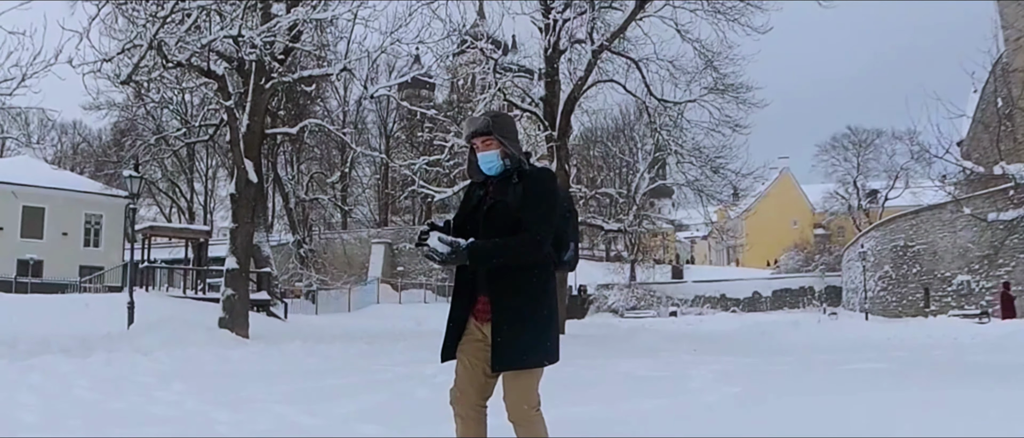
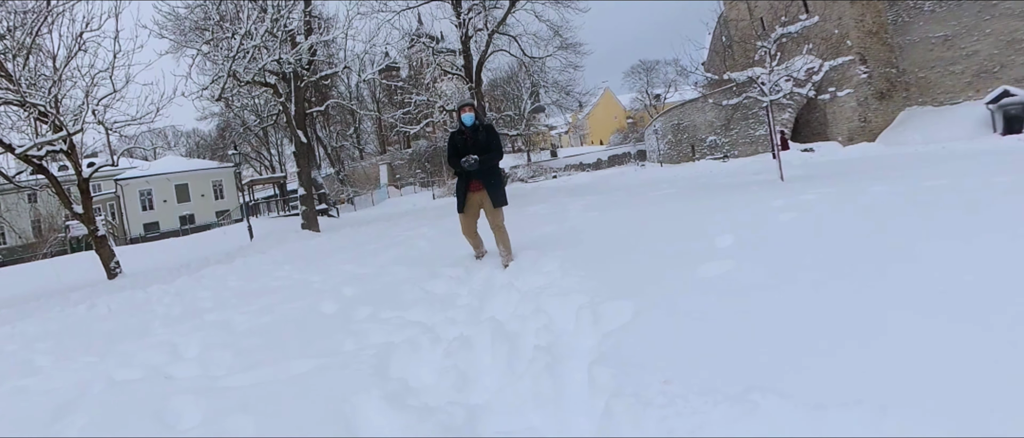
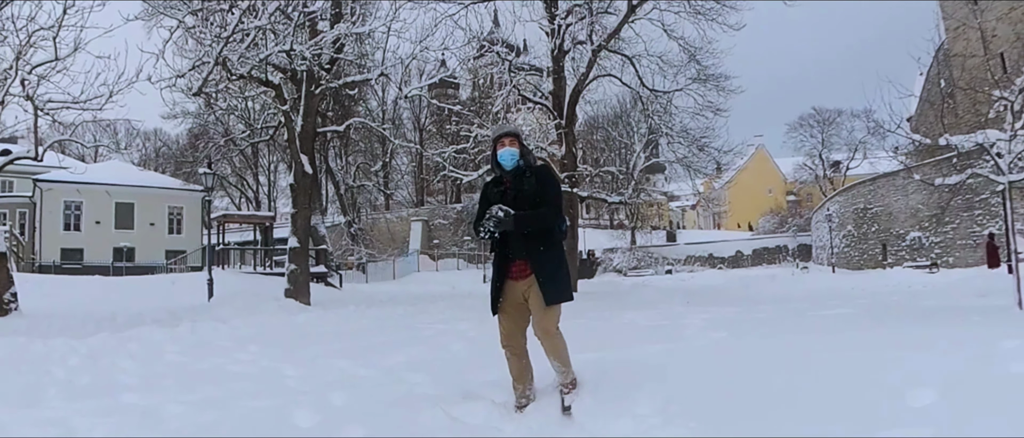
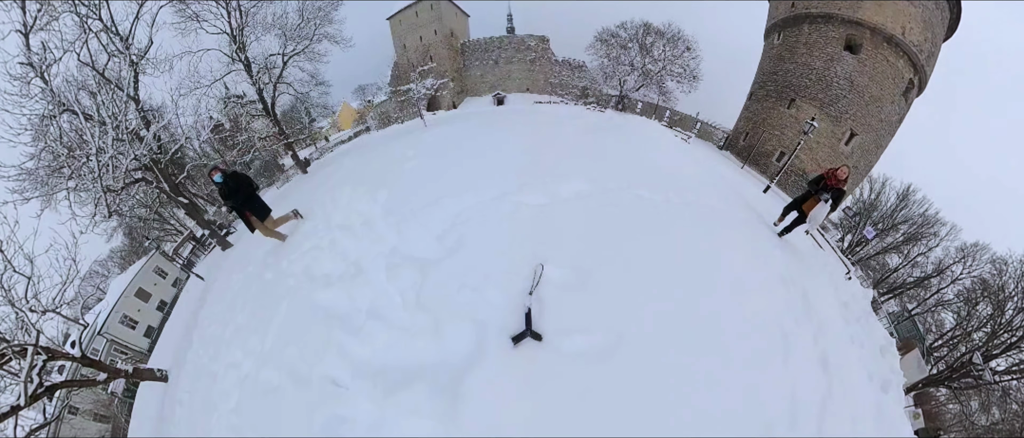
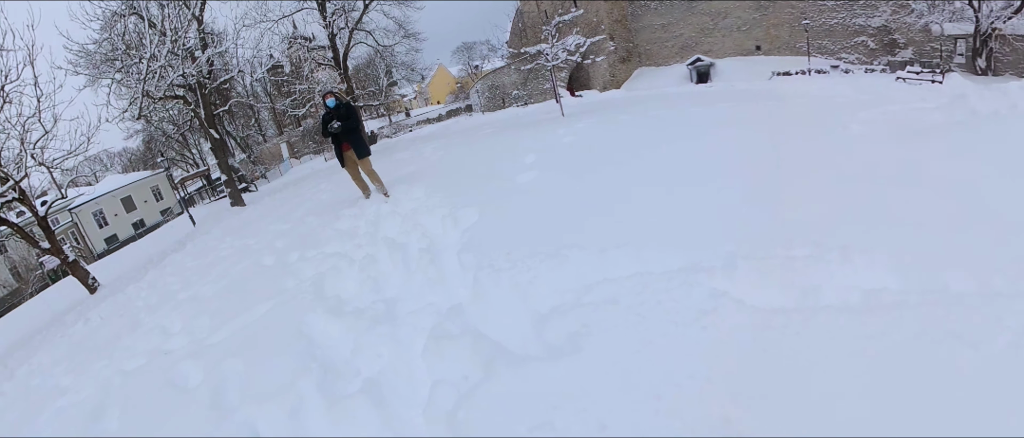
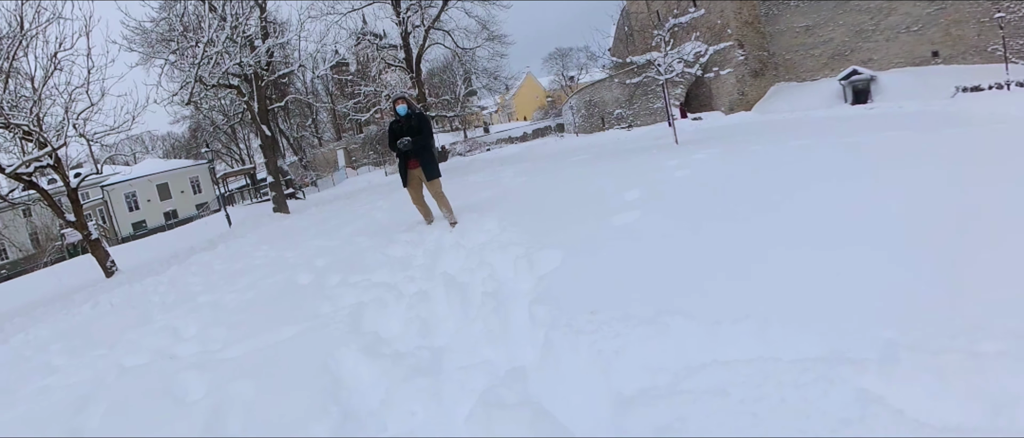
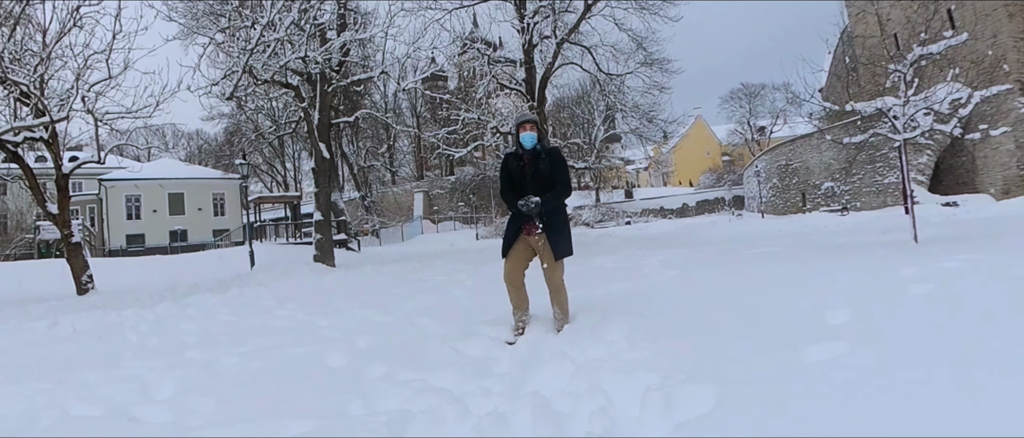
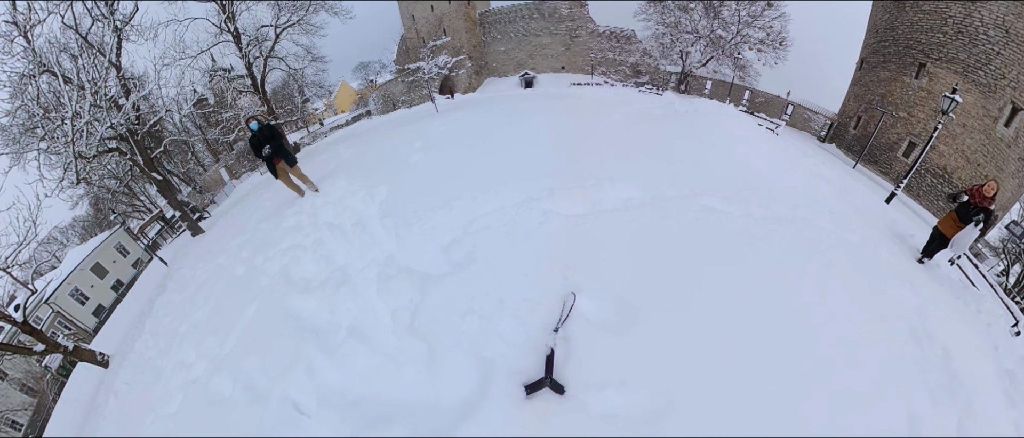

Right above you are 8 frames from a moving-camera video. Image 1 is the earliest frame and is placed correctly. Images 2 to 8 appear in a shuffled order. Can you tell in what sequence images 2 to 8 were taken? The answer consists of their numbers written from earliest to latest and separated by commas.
3, 7, 2, 6, 5, 8, 4
